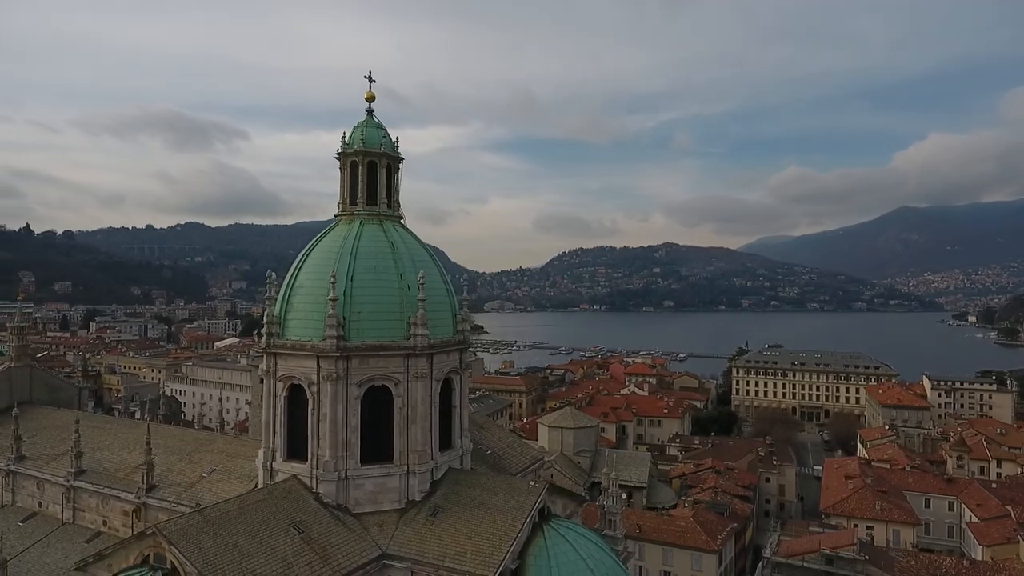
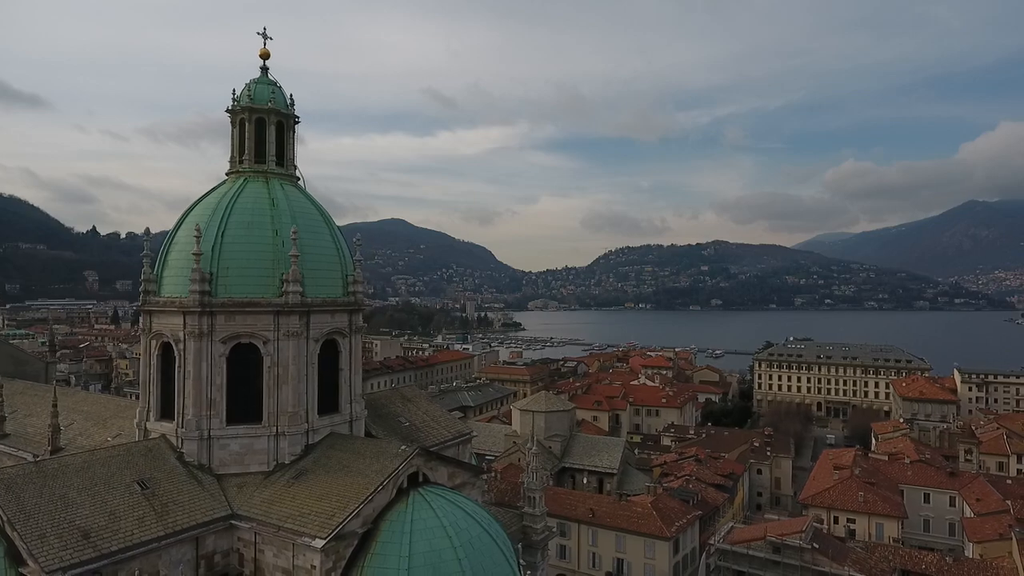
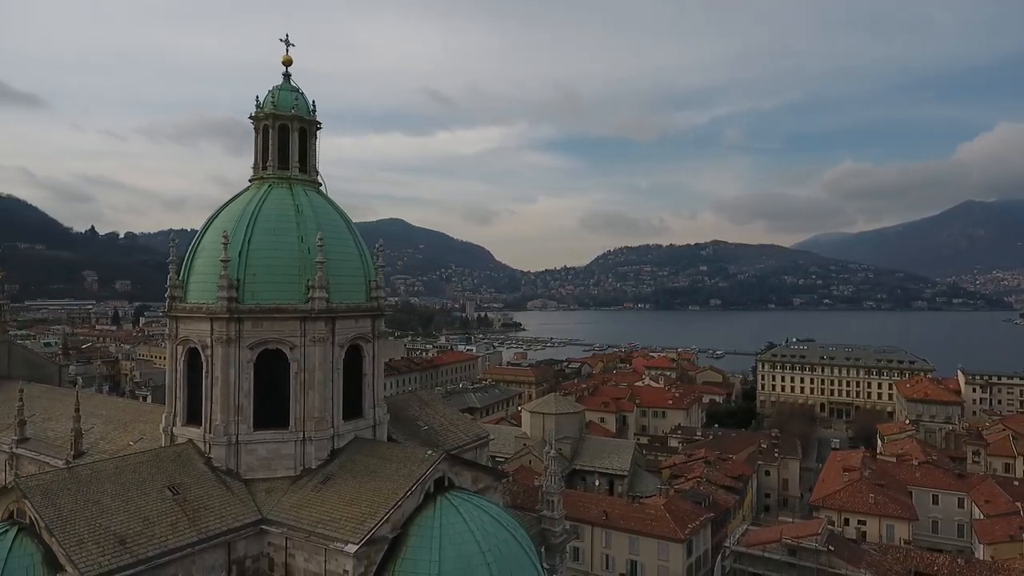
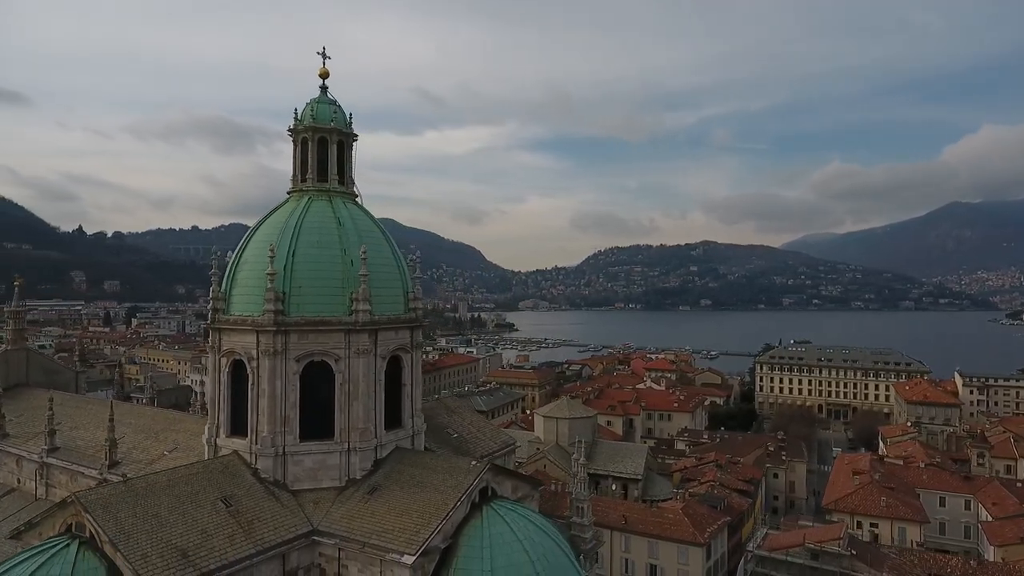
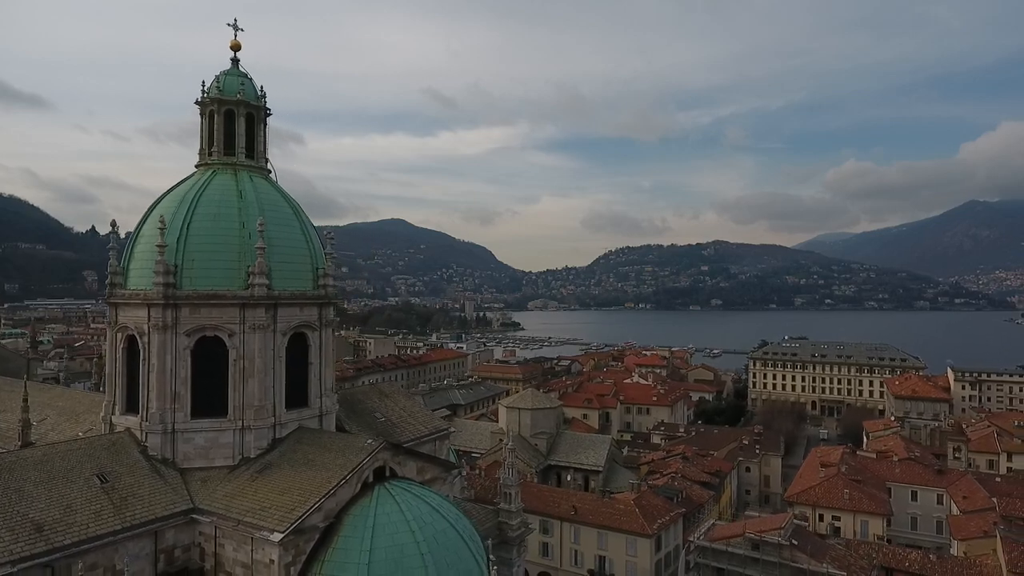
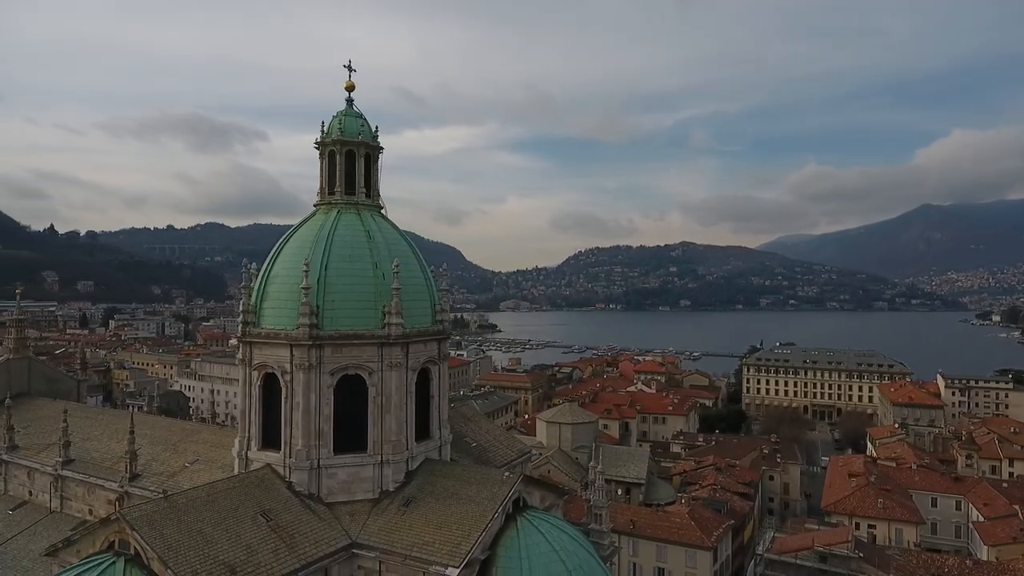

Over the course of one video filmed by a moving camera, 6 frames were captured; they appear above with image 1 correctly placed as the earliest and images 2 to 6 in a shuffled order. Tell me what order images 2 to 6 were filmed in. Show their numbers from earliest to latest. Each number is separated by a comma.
6, 4, 3, 2, 5
